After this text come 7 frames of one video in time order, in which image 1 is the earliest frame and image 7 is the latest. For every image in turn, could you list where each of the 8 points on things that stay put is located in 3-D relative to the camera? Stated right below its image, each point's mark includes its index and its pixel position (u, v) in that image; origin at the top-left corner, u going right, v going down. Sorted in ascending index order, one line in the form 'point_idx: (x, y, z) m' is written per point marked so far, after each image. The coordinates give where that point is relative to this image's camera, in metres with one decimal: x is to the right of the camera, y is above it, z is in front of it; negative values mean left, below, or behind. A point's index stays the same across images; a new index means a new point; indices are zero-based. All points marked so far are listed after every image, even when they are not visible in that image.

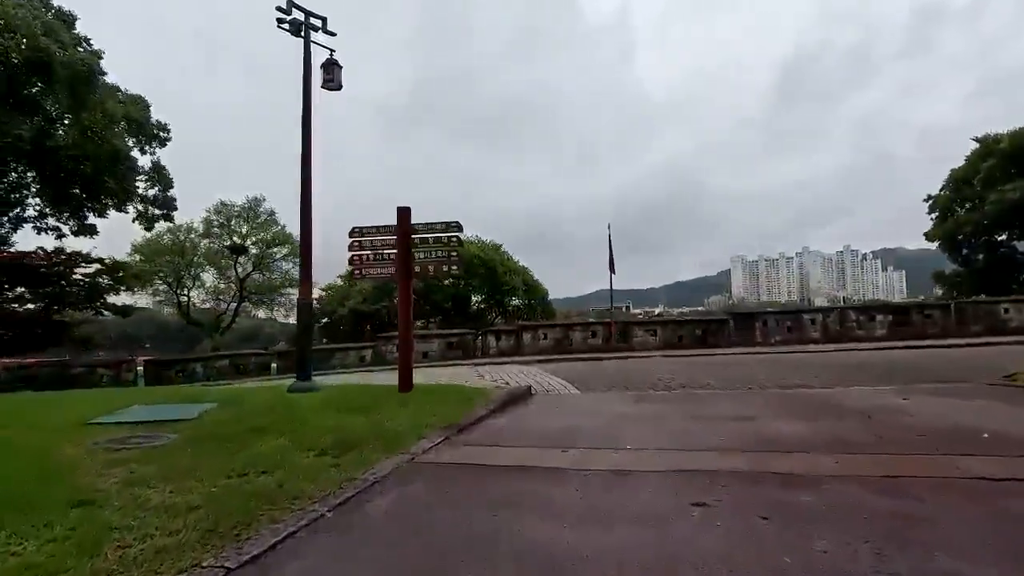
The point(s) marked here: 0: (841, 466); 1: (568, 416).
0: (+2.5, -1.3, +4.6) m
1: (+0.7, -1.6, +7.6) m
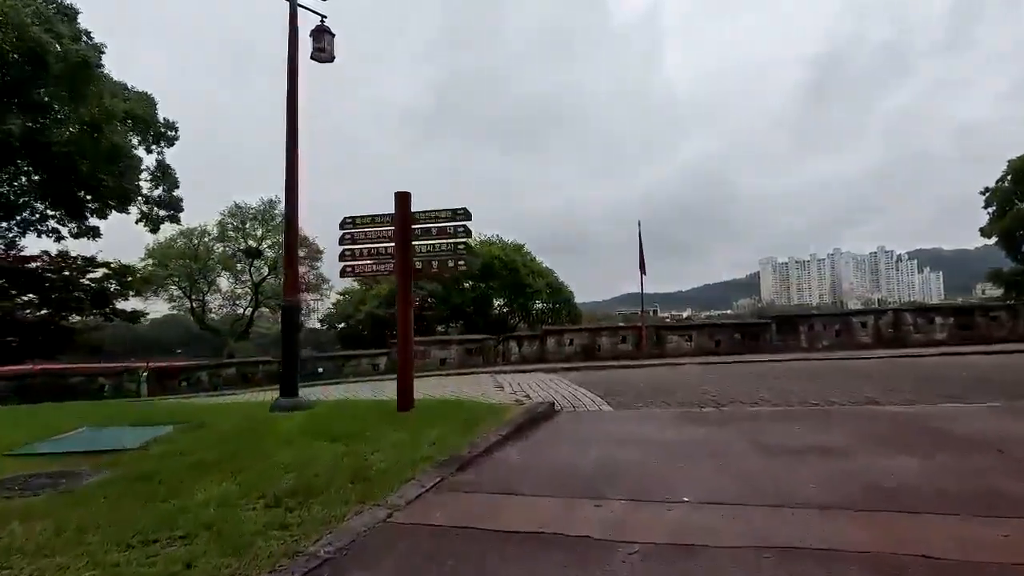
0: (+2.5, -1.3, +3.1) m
1: (+0.8, -1.6, +6.1) m
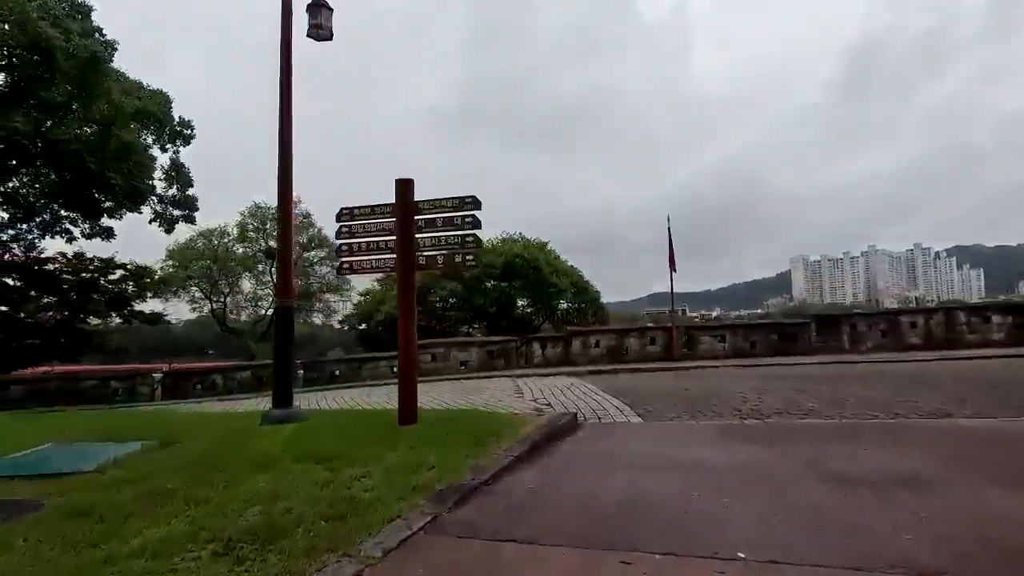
0: (+2.5, -1.2, +2.1) m
1: (+1.0, -1.5, +5.2) m
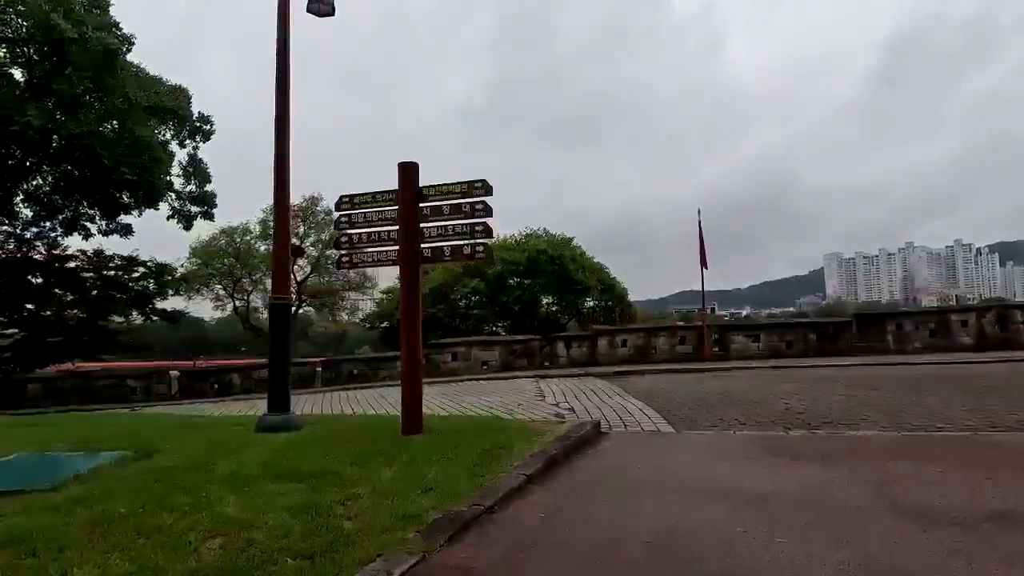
0: (+2.4, -1.2, +1.3) m
1: (+1.0, -1.5, +4.4) m
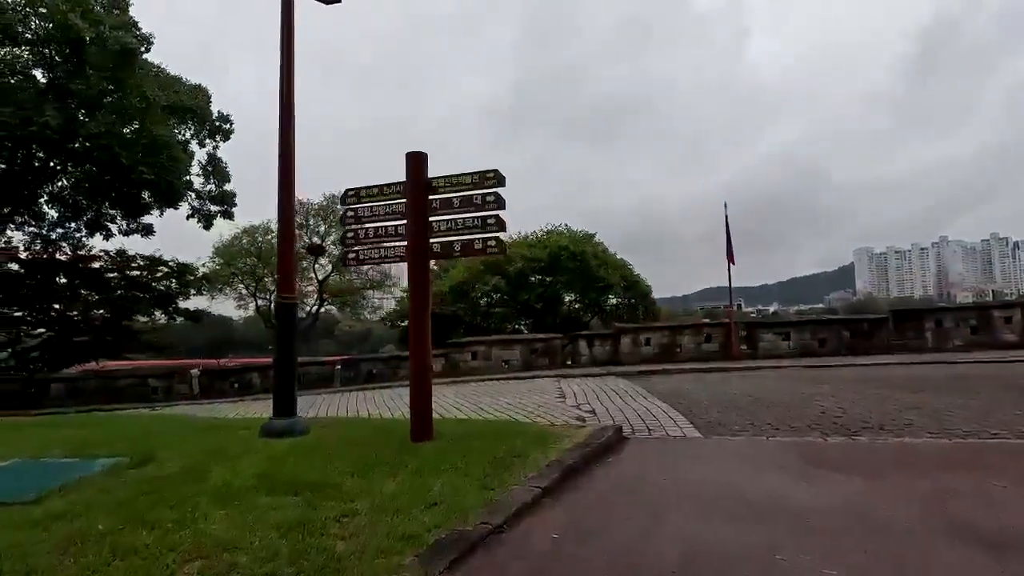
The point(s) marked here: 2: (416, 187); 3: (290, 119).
0: (+2.4, -1.2, +0.8) m
1: (+1.1, -1.5, +4.0) m
2: (-0.9, +0.9, +5.8) m
3: (-2.4, +1.9, +6.8) m
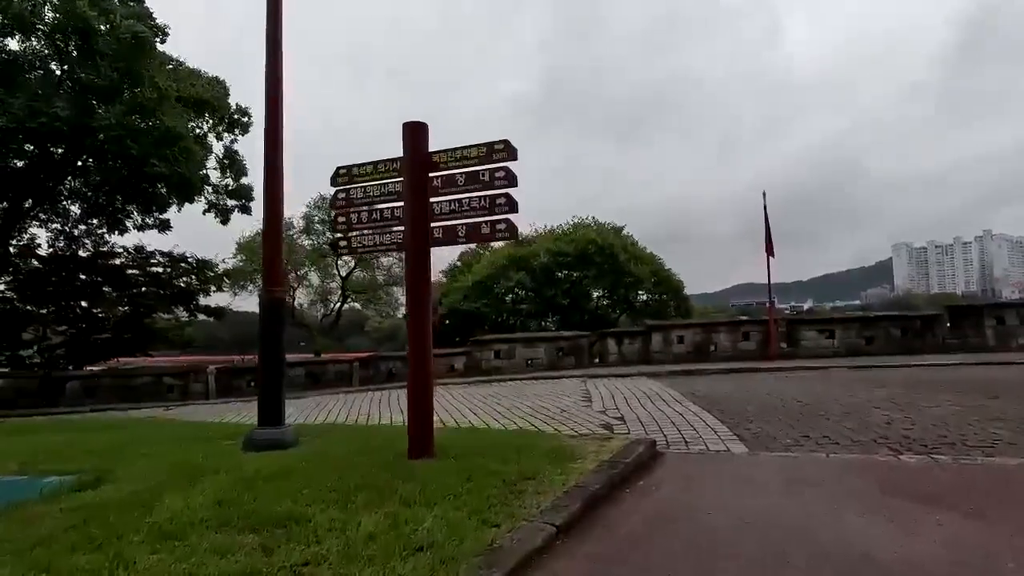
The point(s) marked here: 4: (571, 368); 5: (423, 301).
0: (+2.3, -1.1, -0.1) m
1: (+1.1, -1.4, +3.1) m
2: (-0.8, +1.0, +5.0) m
3: (-2.3, +2.0, +6.1) m
4: (+1.7, -2.3, +17.8) m
5: (-0.7, -0.1, +5.0) m
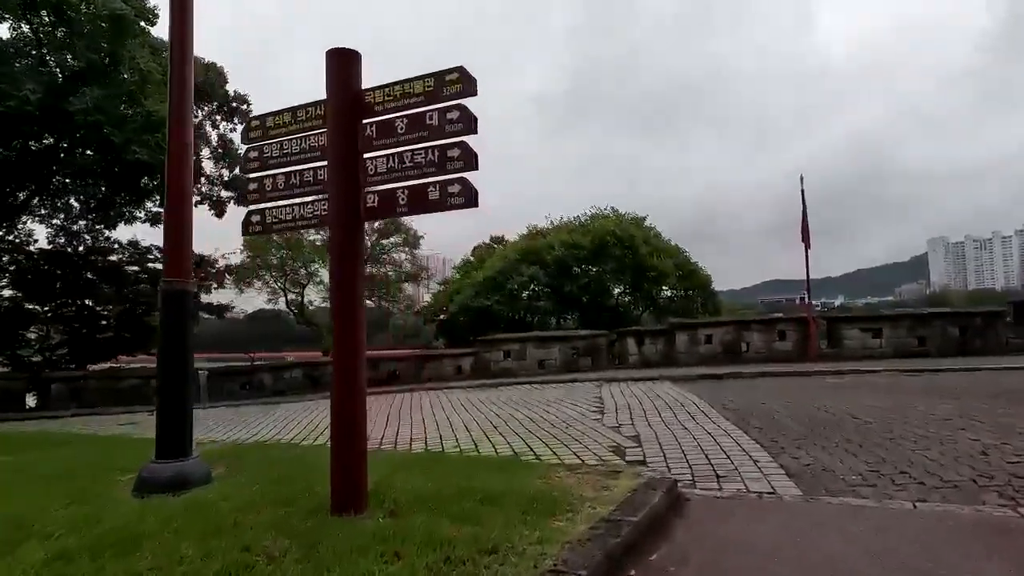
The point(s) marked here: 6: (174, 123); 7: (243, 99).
0: (+1.9, -1.1, -1.6) m
1: (+0.9, -1.3, +1.7) m
2: (-1.0, +1.1, +3.7) m
3: (-2.5, +2.0, +4.8) m
4: (+2.0, -2.2, +16.4) m
5: (-0.9, 0.0, +3.6) m
6: (-2.5, +1.3, +4.6) m
7: (-8.5, +6.0, +19.6) m
